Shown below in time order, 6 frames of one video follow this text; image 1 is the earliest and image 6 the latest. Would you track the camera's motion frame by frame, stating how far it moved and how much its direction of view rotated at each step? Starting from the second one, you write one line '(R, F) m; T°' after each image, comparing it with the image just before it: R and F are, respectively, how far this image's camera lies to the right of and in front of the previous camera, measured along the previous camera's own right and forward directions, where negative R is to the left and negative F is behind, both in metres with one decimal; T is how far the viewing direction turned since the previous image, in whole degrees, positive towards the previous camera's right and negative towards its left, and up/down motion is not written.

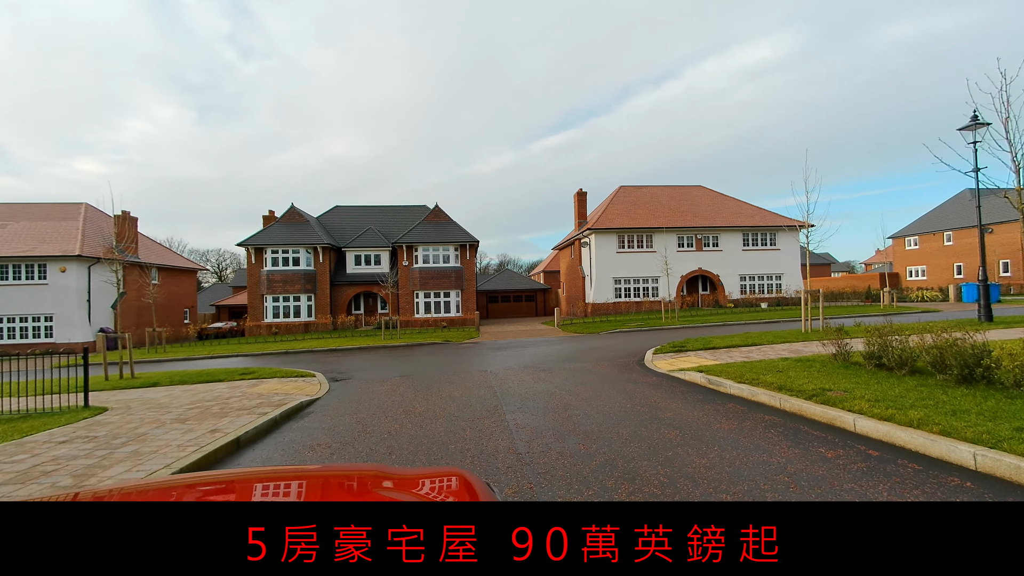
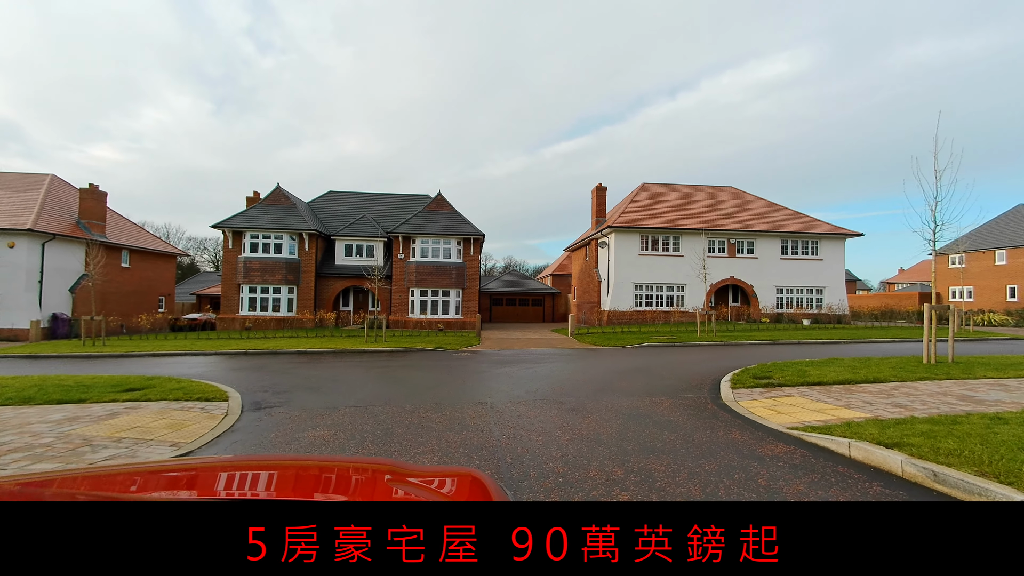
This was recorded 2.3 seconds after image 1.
(-0.2, +3.2) m; -1°
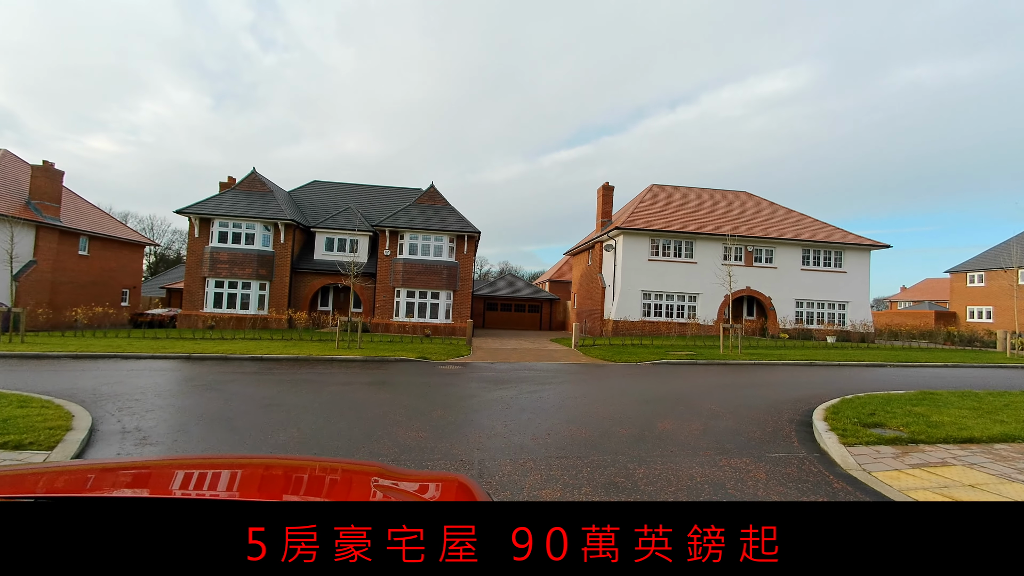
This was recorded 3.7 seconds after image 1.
(-0.1, +2.3) m; +1°
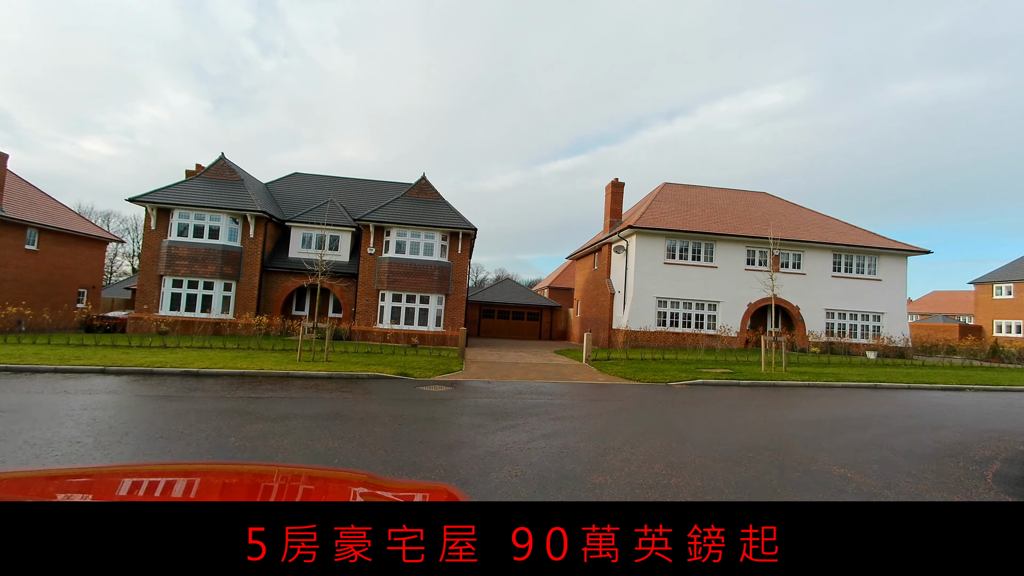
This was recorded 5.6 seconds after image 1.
(-0.2, +2.6) m; +1°
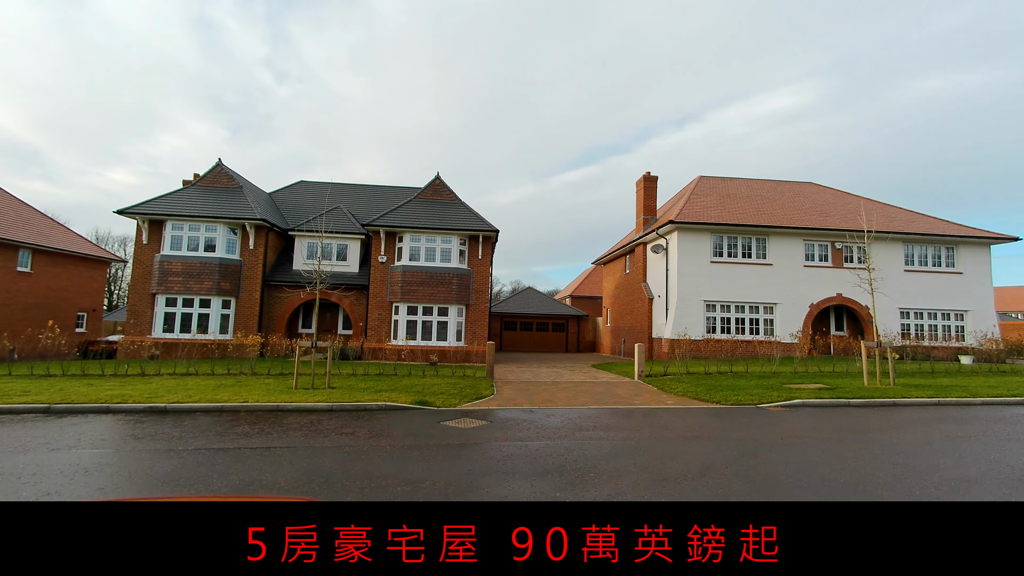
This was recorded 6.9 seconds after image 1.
(-0.5, +2.2) m; -2°
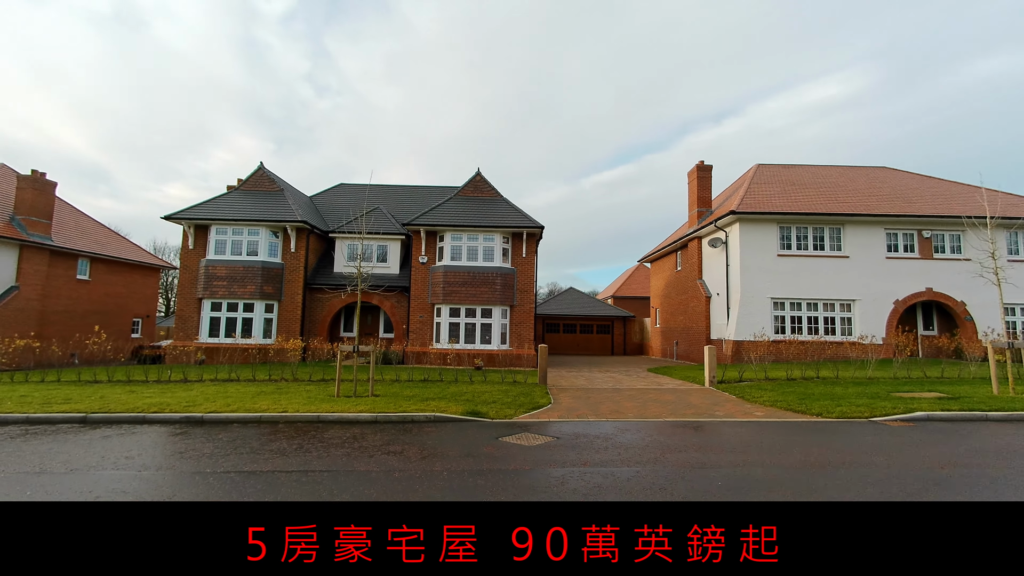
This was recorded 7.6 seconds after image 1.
(-0.4, +1.0) m; -4°
